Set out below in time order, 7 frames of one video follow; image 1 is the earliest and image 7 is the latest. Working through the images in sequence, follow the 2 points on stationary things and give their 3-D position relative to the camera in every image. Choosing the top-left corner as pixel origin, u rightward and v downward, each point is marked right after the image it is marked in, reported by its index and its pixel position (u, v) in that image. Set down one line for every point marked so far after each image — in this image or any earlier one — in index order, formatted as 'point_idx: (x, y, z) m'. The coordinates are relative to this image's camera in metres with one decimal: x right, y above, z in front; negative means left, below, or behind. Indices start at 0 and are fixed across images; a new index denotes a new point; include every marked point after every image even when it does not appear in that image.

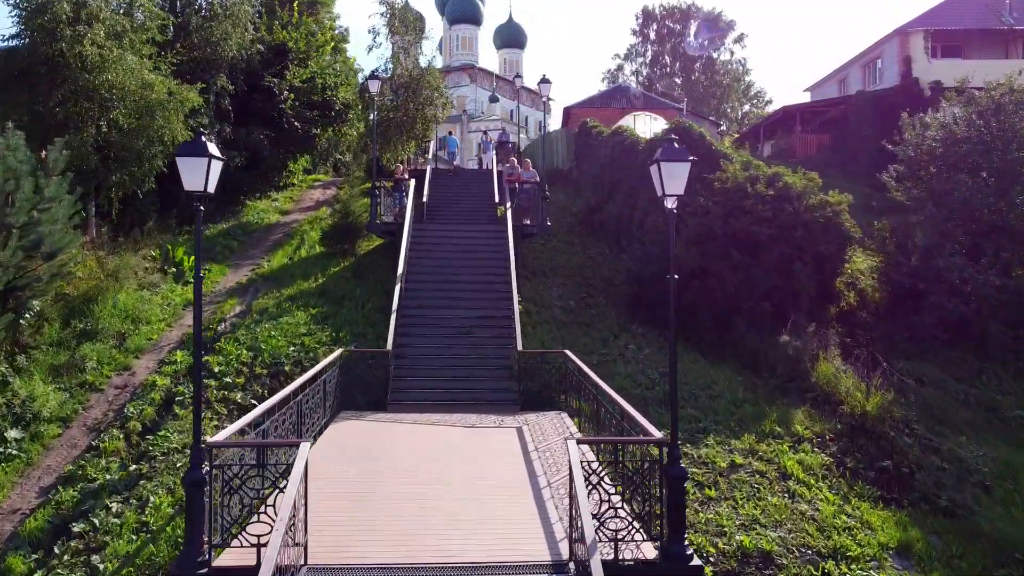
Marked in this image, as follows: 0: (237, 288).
0: (-8.2, 0.0, +14.1) m
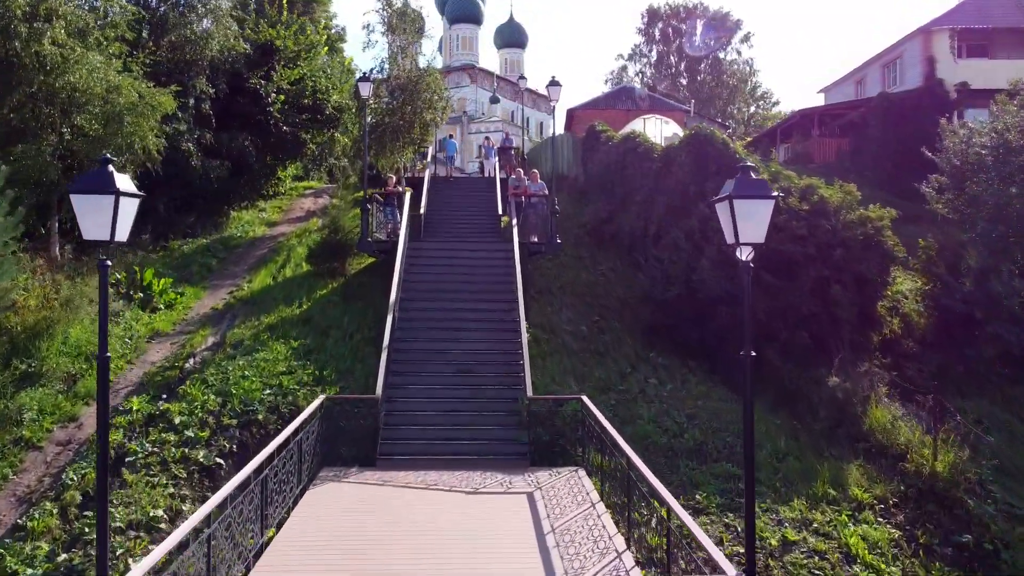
0: (-8.0, -0.7, +12.7) m
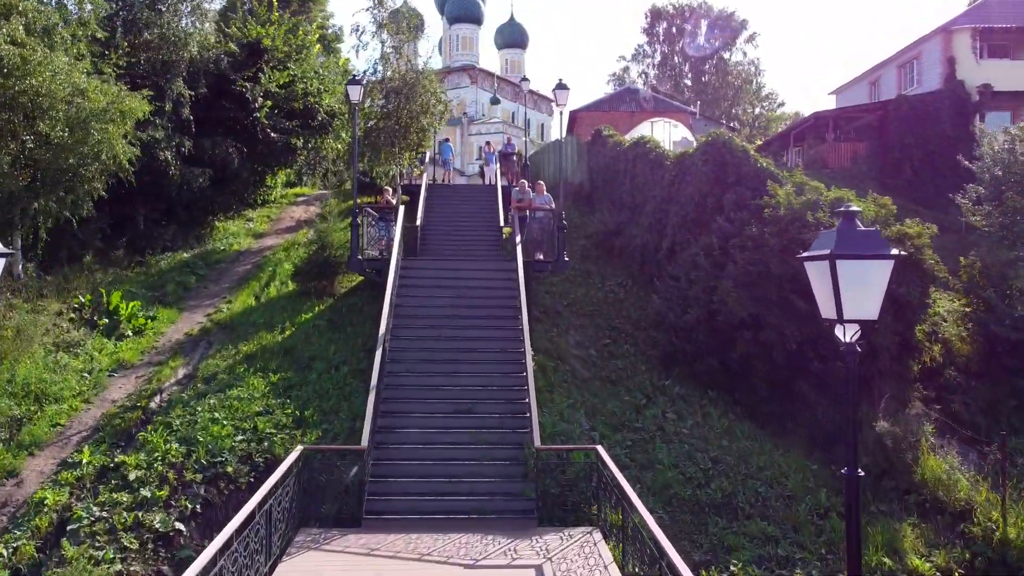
0: (-8.0, -1.3, +11.5) m
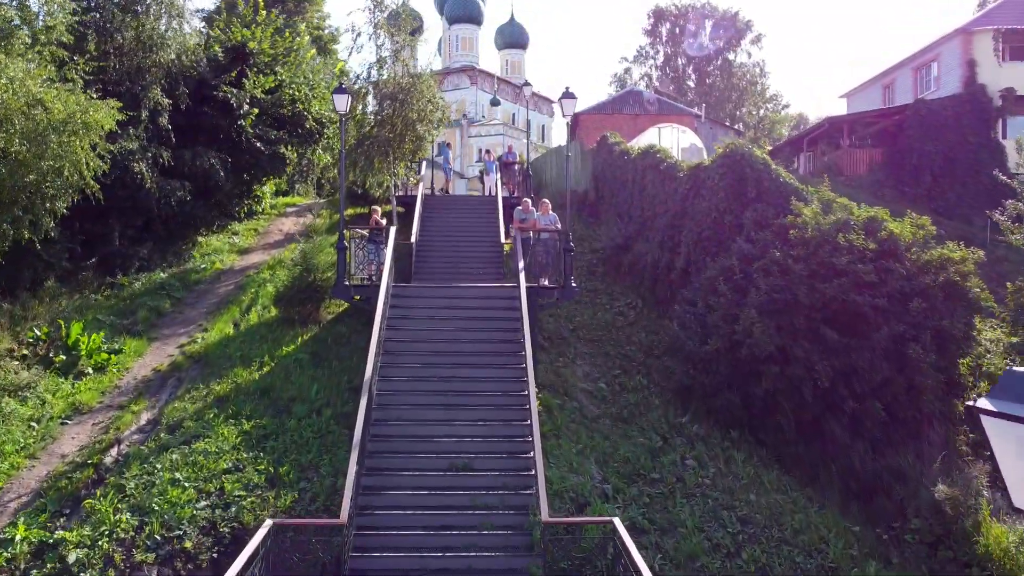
0: (-7.9, -2.0, +10.4) m
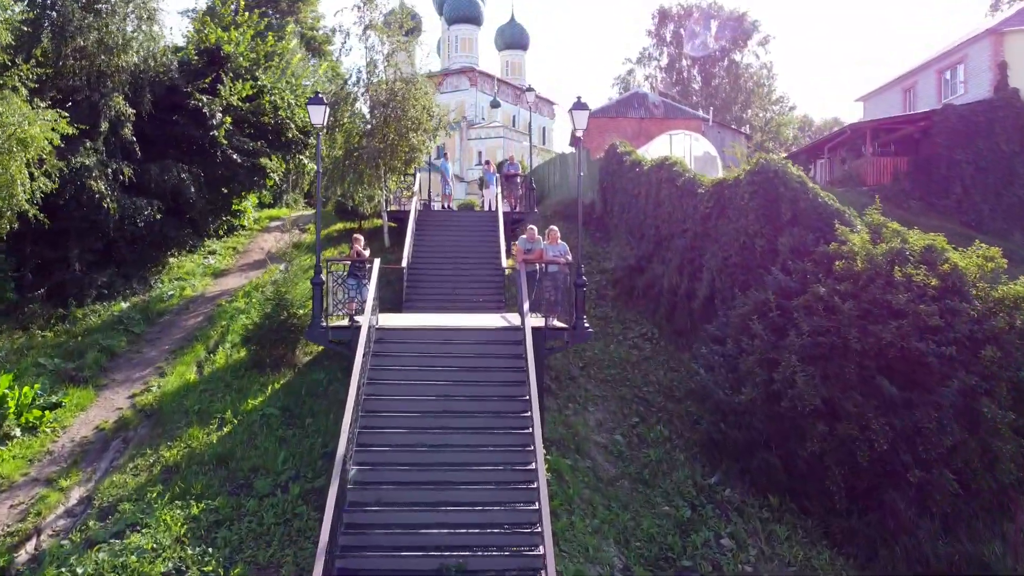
0: (-7.8, -2.9, +8.8) m
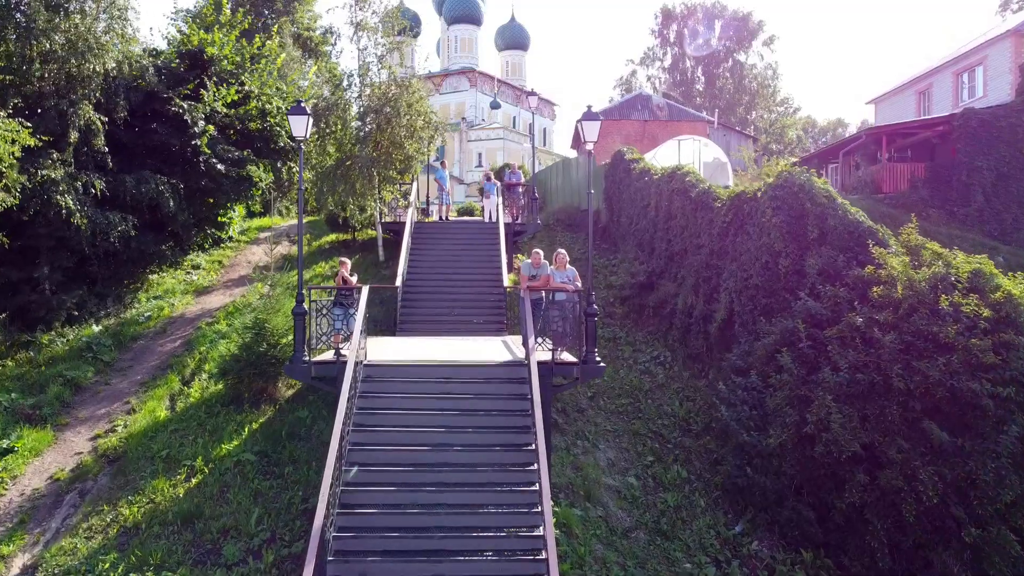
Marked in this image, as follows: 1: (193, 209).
0: (-7.8, -3.5, +7.8) m
1: (-10.0, +2.5, +14.9) m
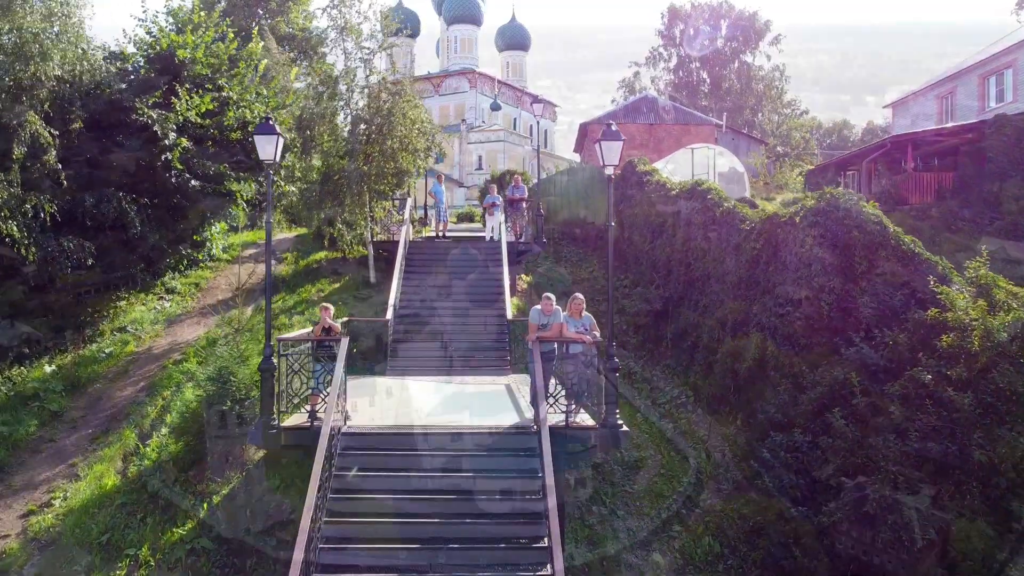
0: (-7.7, -4.3, +6.5) m
1: (-9.9, +1.7, +13.5) m
